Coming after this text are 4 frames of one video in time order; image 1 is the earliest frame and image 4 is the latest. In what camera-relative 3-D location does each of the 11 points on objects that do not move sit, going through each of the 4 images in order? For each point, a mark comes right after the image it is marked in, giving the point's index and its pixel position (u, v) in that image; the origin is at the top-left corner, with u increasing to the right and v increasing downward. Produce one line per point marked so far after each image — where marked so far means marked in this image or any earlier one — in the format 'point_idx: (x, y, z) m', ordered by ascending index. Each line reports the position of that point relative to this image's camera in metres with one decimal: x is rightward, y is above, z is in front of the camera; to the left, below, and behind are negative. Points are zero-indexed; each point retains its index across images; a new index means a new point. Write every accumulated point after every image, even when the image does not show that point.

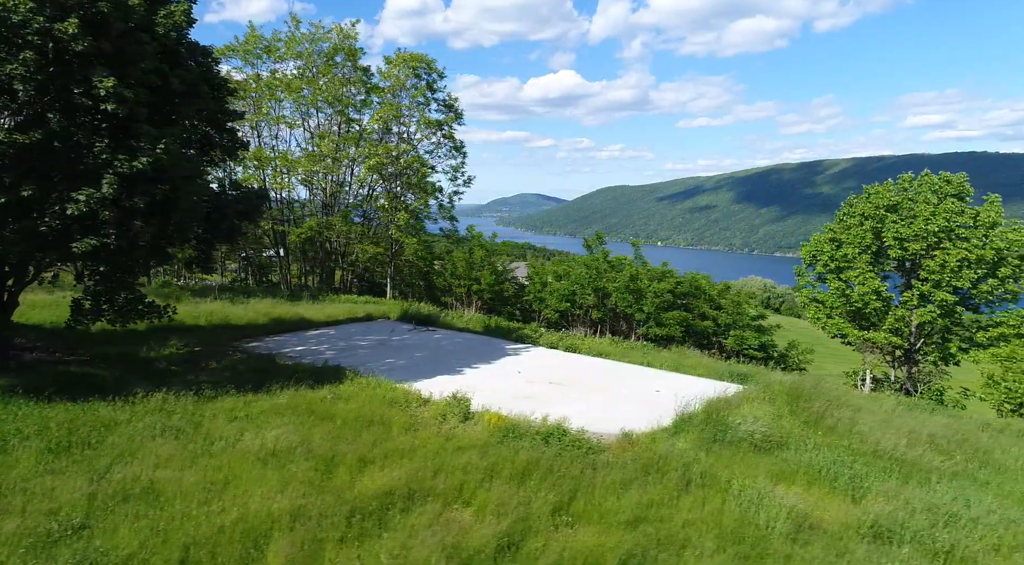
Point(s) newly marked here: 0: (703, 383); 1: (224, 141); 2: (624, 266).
0: (+2.8, -1.5, +9.6) m
1: (-4.3, +2.1, +9.7) m
2: (+2.7, +0.4, +15.6) m
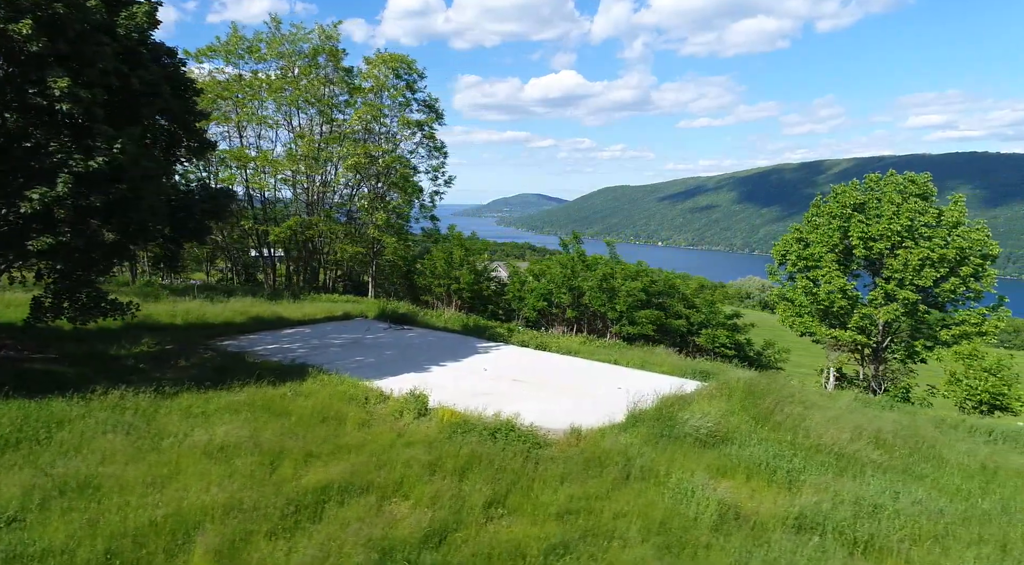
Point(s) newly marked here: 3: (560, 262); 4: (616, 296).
0: (+2.3, -1.5, +9.8) m
1: (-4.9, +2.2, +9.8) m
2: (+2.1, +0.4, +15.8) m
3: (+1.2, +0.5, +16.5) m
4: (+2.4, -0.3, +14.8) m
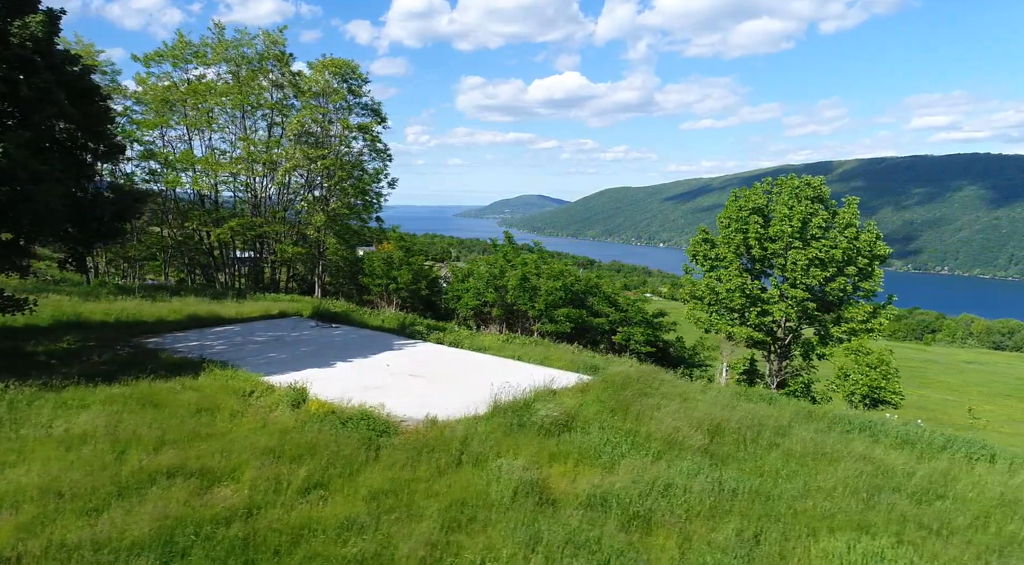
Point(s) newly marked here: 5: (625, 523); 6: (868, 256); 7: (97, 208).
0: (+0.6, -1.4, +10.2) m
1: (-6.6, +2.2, +10.2) m
2: (+0.3, +0.4, +16.2) m
3: (-0.5, +0.6, +17.0) m
4: (+0.6, -0.3, +15.3) m
5: (+0.9, -2.0, +5.3) m
6: (+6.7, +0.5, +12.3) m
7: (-6.6, +1.2, +10.3) m
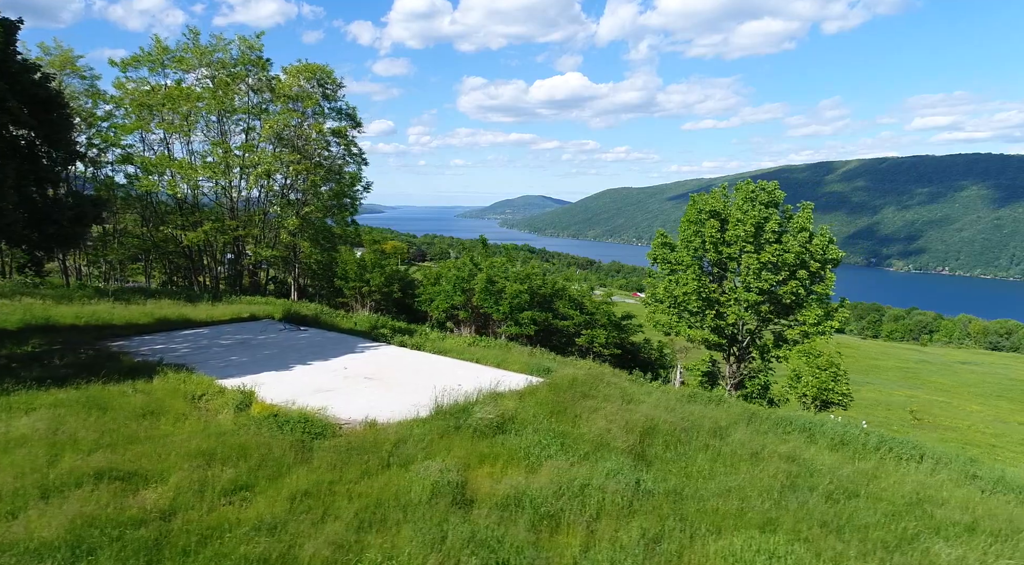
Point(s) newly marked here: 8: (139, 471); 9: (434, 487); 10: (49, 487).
0: (-0.2, -1.5, +10.4) m
1: (-7.3, +2.1, +10.3) m
2: (-0.5, +0.4, +16.4) m
3: (-1.4, +0.5, +17.1) m
4: (-0.2, -0.4, +15.5) m
5: (+0.2, -2.1, +5.5) m
6: (+6.0, +0.4, +12.5) m
7: (-7.4, +1.1, +10.4) m
8: (-3.5, -1.8, +6.1) m
9: (-0.7, -1.9, +6.0) m
10: (-4.0, -1.8, +5.7) m
